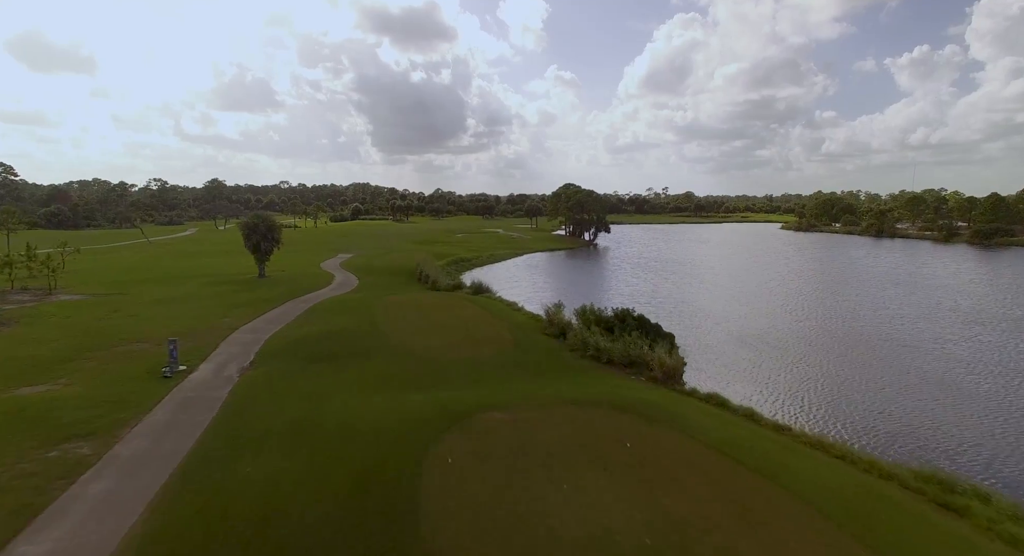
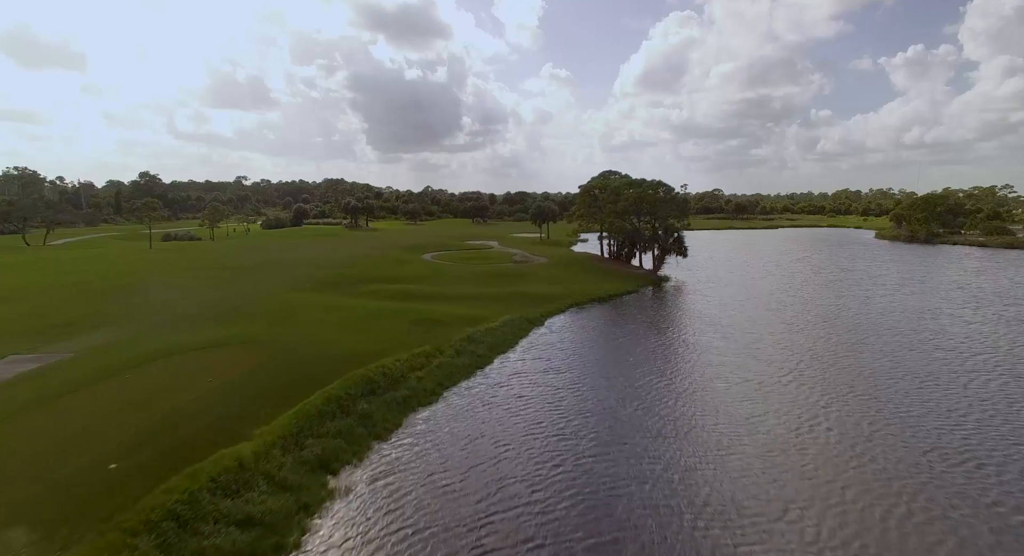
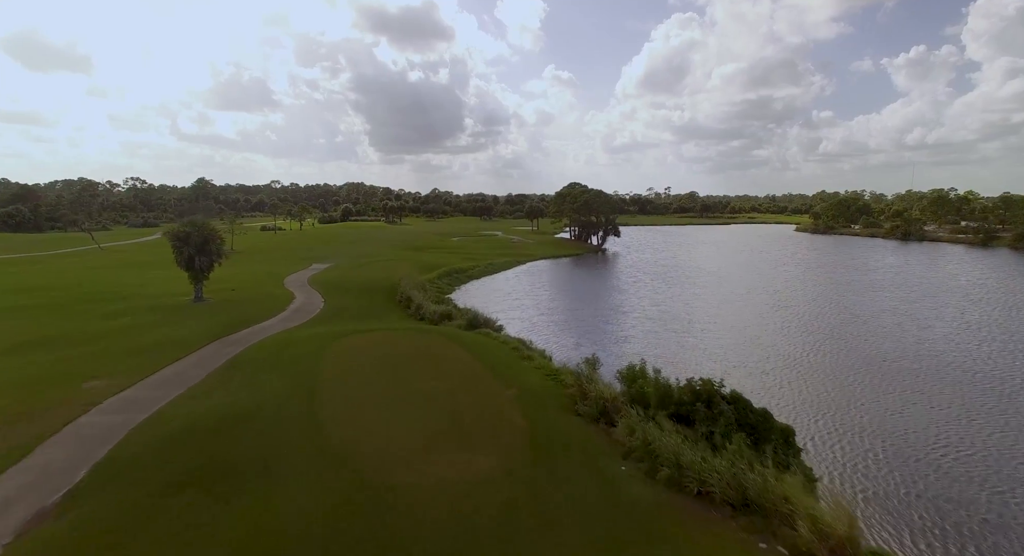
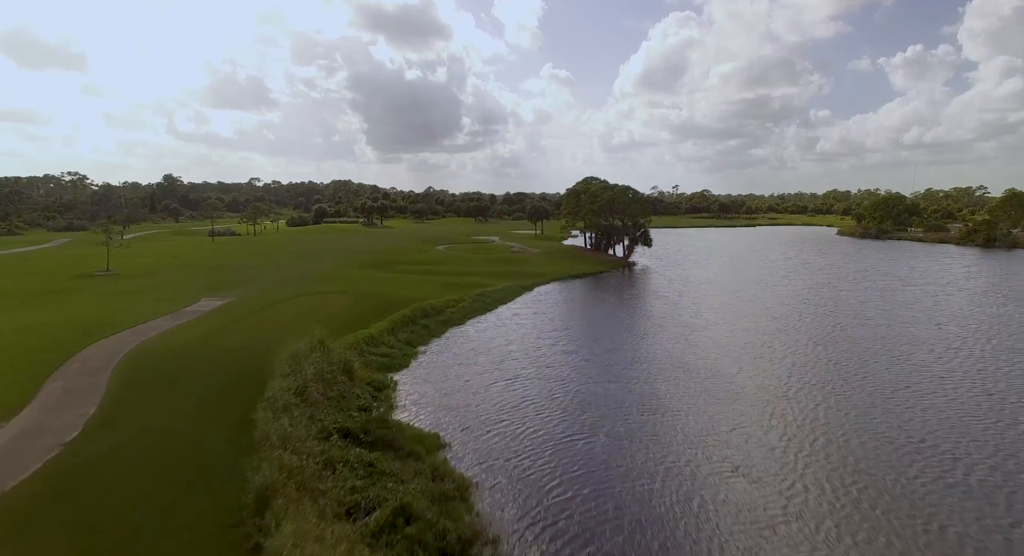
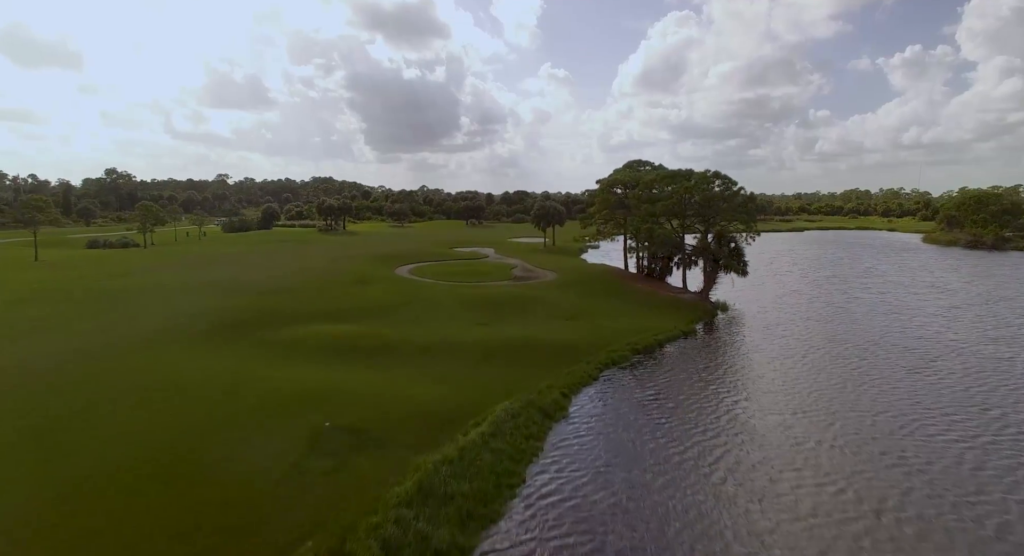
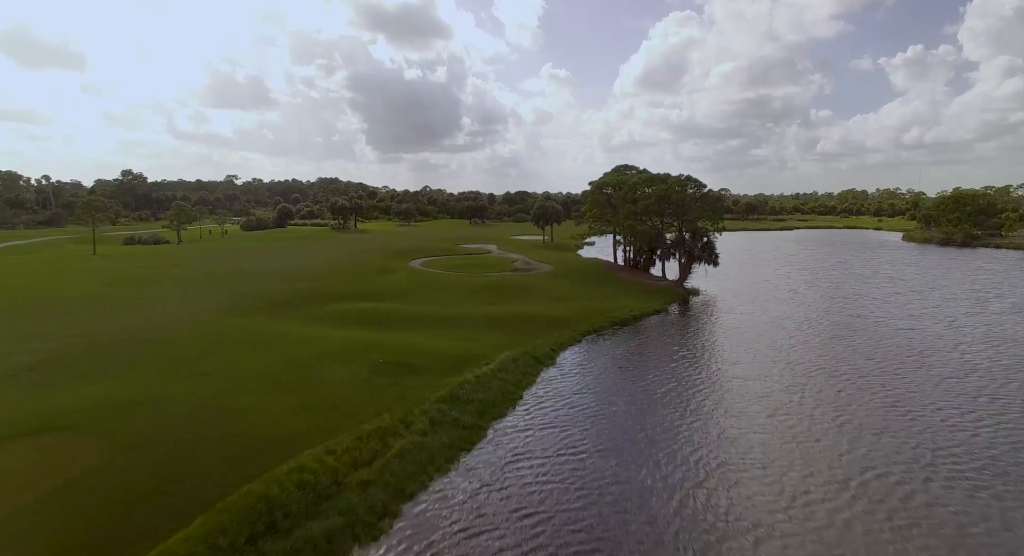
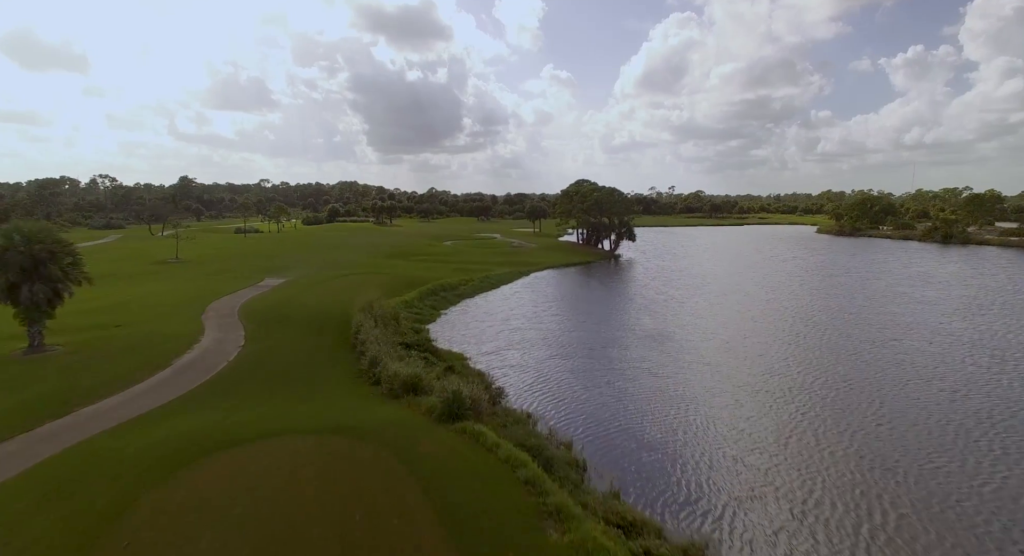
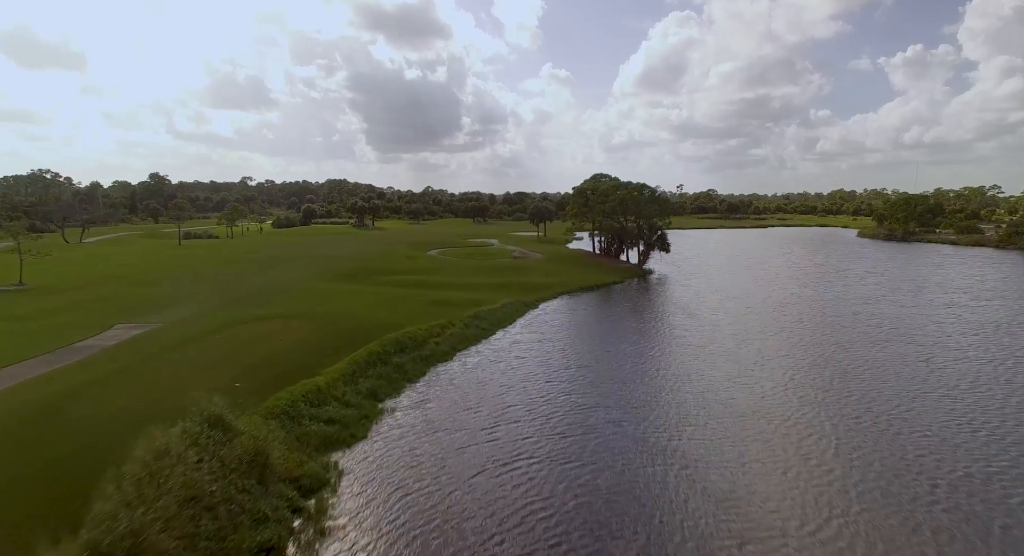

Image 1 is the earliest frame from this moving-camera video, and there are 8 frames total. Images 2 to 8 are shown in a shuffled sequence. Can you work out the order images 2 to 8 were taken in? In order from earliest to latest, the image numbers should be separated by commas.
3, 7, 4, 8, 2, 6, 5
